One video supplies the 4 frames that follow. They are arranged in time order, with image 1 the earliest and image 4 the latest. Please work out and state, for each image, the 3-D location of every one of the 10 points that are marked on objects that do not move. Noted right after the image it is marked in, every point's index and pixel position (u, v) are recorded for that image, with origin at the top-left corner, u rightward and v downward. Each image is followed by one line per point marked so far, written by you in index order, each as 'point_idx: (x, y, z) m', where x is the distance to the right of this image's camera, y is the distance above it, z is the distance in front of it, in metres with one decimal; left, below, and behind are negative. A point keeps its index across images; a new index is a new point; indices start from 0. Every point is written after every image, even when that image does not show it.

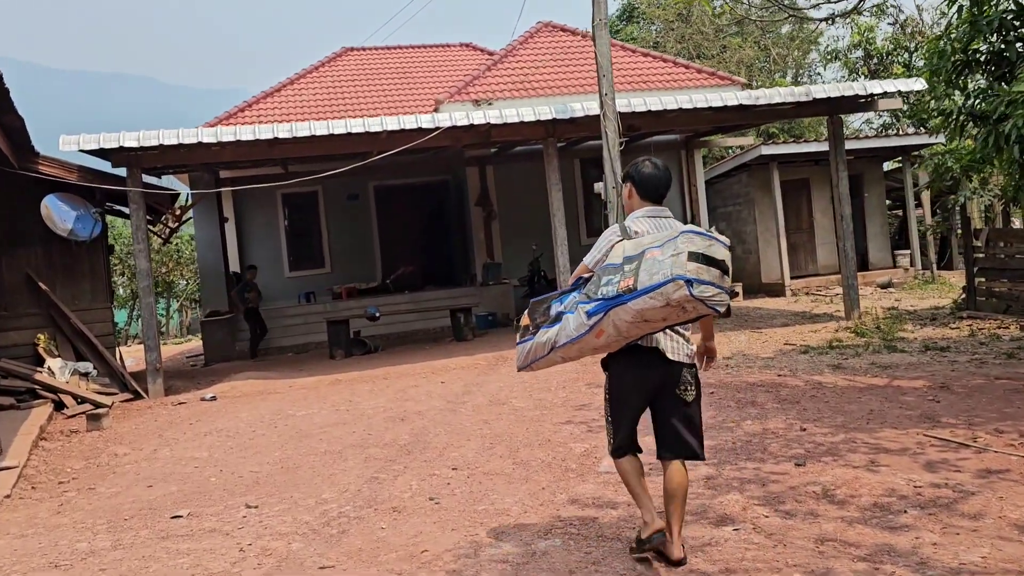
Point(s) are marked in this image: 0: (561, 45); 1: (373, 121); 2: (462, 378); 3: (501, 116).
0: (+0.9, +4.5, +15.7) m
1: (-1.4, +1.7, +8.7) m
2: (-0.5, -0.8, +7.9) m
3: (-0.1, +1.8, +8.9) m
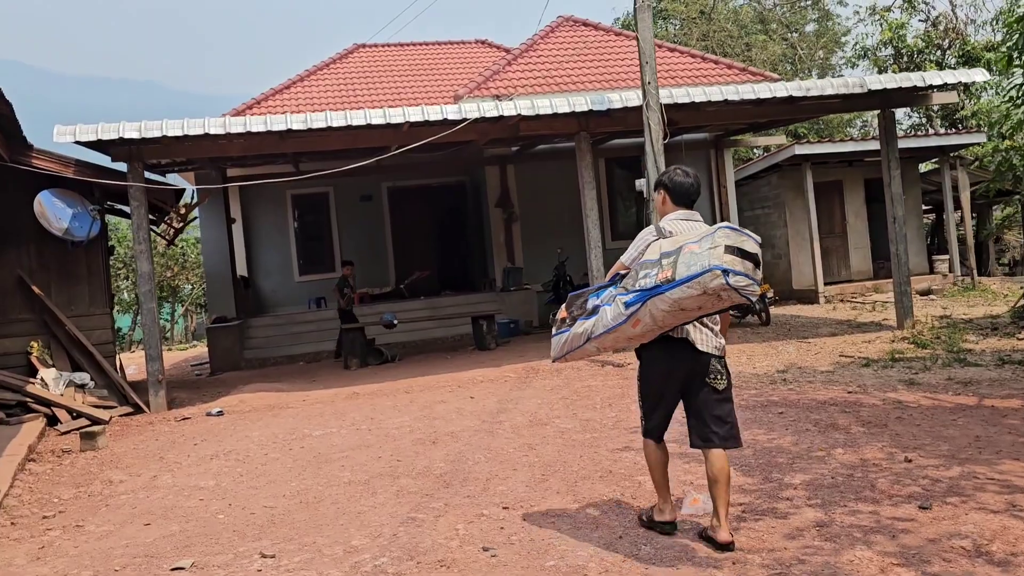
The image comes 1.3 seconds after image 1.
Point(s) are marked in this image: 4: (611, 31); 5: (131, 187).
0: (+1.2, +4.4, +15.0) m
1: (-1.1, +1.7, +8.0) m
2: (-0.2, -0.9, +7.2) m
3: (+0.2, +1.7, +8.2) m
4: (+1.8, +4.6, +15.3) m
5: (-3.6, +1.0, +8.1) m
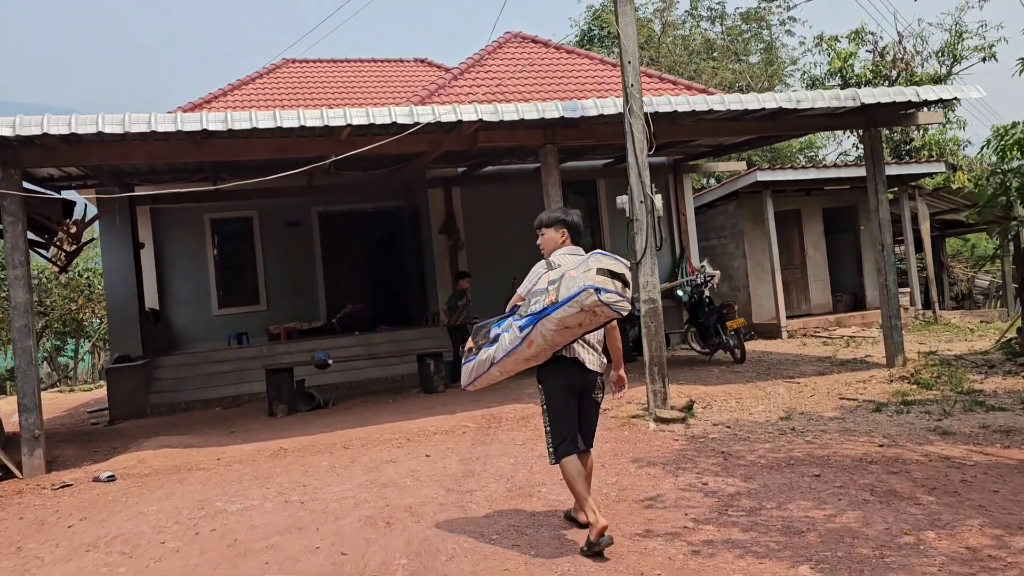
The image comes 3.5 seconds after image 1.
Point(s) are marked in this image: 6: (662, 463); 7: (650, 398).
0: (+0.3, +3.8, +14.0) m
1: (-1.4, +1.4, +6.8) m
2: (-0.4, -1.1, +6.0) m
3: (-0.1, +1.5, +7.1) m
4: (+0.8, +4.0, +14.4) m
5: (-3.9, +0.7, +6.6) m
6: (+0.9, -1.0, +5.1) m
7: (+1.1, -0.9, +6.7) m
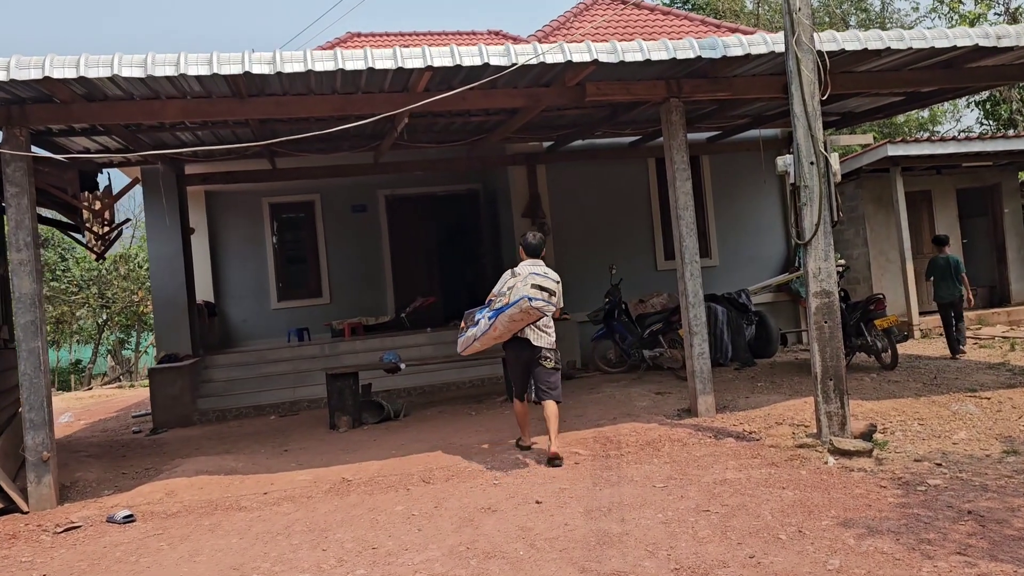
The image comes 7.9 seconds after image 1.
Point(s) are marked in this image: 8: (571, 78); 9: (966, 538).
0: (+1.6, +3.9, +12.4) m
1: (-0.6, +1.5, +5.3) m
2: (+0.3, -1.1, +4.5) m
3: (+0.7, +1.5, +5.6) m
4: (+2.1, +4.2, +12.8) m
5: (-3.1, +0.8, +5.3) m
6: (+1.5, -1.0, +3.5) m
7: (+1.8, -0.8, +5.1) m
8: (+0.4, +1.5, +5.9) m
9: (+1.8, -1.0, +3.3) m
